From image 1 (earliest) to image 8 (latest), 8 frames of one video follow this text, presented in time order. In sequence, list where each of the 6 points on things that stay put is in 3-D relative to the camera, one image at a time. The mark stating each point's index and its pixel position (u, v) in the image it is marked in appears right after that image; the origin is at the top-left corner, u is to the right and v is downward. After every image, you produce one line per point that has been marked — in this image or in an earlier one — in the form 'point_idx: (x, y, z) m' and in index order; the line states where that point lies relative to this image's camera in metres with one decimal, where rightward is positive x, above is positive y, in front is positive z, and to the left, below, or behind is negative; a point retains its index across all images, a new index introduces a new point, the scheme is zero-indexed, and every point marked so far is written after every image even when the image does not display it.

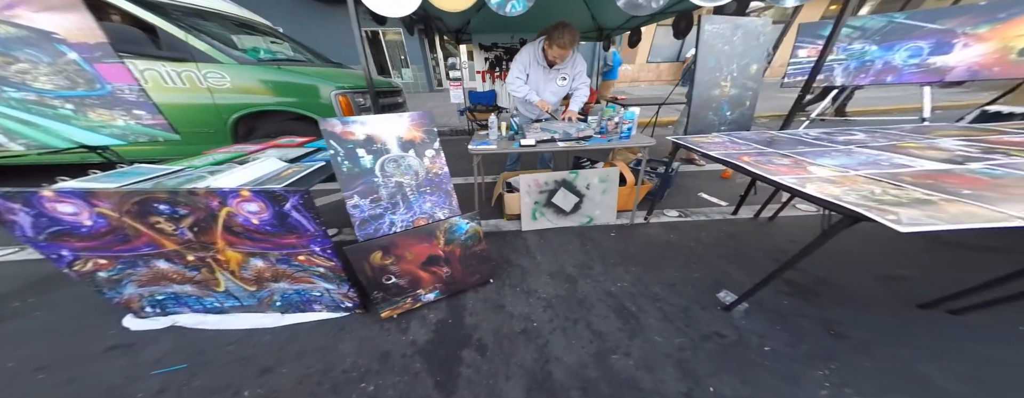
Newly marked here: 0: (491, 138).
0: (-0.1, +0.5, +2.0) m
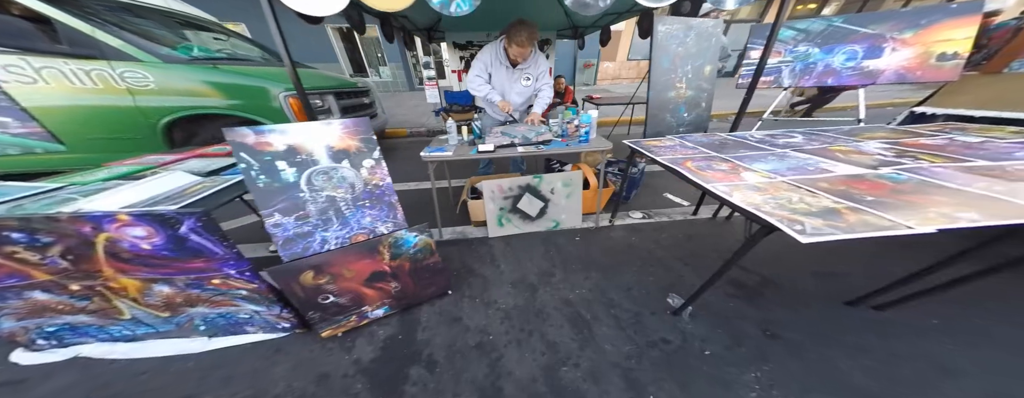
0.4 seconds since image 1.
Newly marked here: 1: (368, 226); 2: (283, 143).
0: (-0.4, +0.5, +1.9) m
1: (-0.8, -0.1, +1.3) m
2: (-1.0, +0.3, +1.1) m
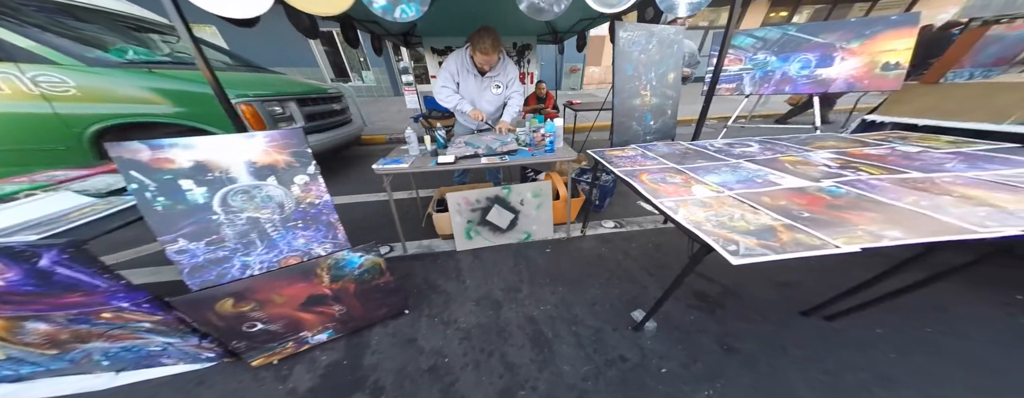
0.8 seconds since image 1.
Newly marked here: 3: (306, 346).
0: (-0.7, +0.3, +1.9) m
1: (-1.0, -0.2, +1.2) m
2: (-1.3, +0.2, +1.0) m
3: (-1.1, -0.8, +1.3) m
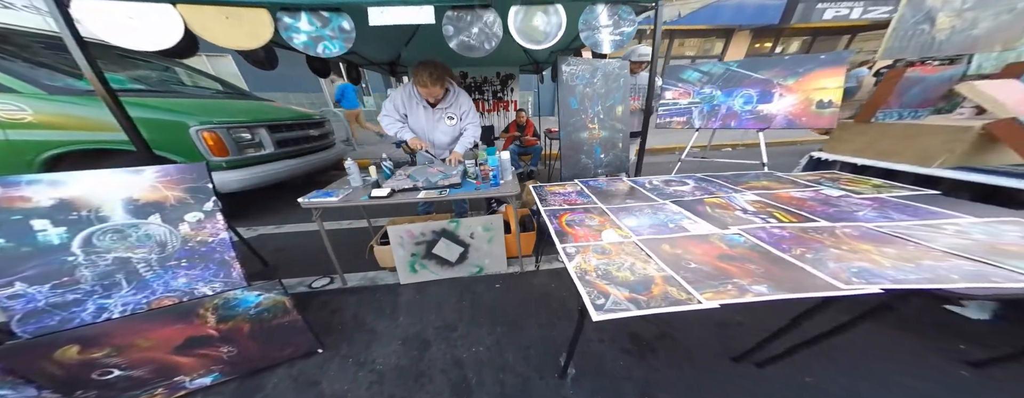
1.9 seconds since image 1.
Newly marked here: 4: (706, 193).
0: (-1.2, +0.1, +1.9) m
1: (-1.6, -0.4, +1.1) m
2: (-1.8, 0.0, +1.0) m
3: (-1.6, -1.0, +1.2) m
4: (+1.2, 0.0, +1.5) m
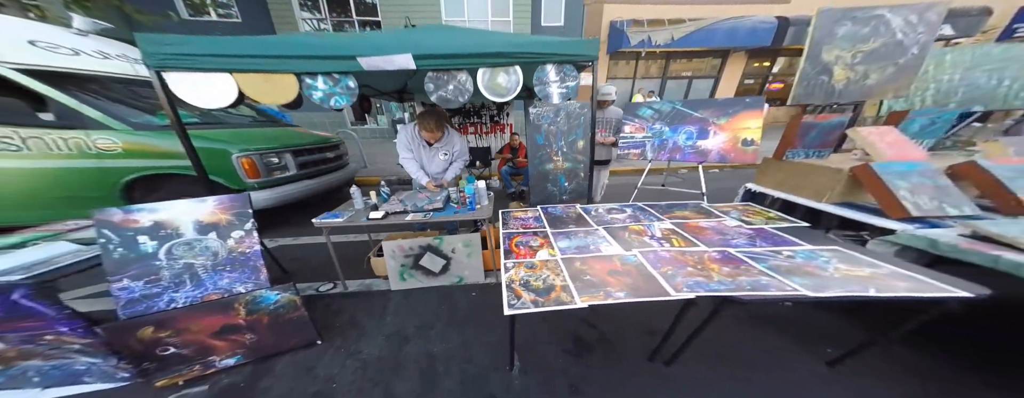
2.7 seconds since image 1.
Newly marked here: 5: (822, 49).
0: (-1.5, -0.1, +2.3) m
1: (-1.8, -0.6, +1.5) m
2: (-2.1, -0.1, +1.4) m
3: (-1.9, -1.1, +1.6) m
4: (+0.9, -0.2, +1.8) m
5: (+2.4, +1.2, +1.8) m
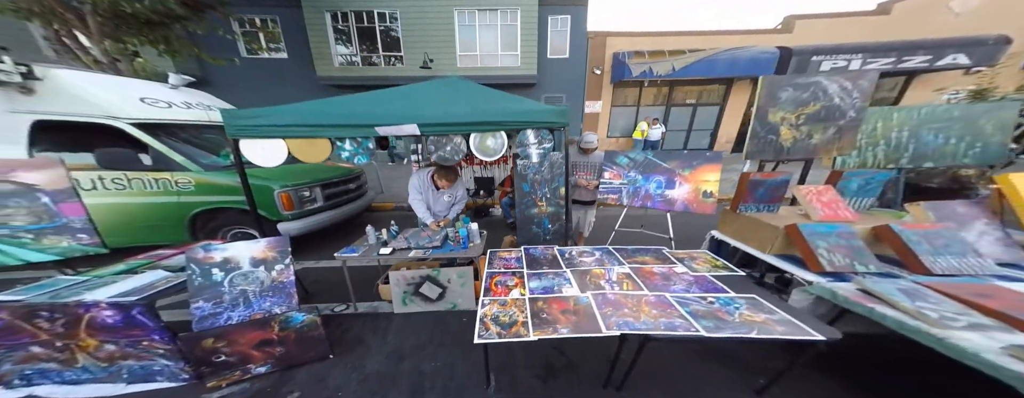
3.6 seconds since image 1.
0: (-1.6, -0.5, +2.7) m
1: (-2.0, -0.9, +2.0) m
2: (-2.3, -0.4, +1.9) m
3: (-2.1, -1.4, +2.0) m
4: (+0.8, -0.5, +2.1) m
5: (+2.2, +0.8, +2.1) m
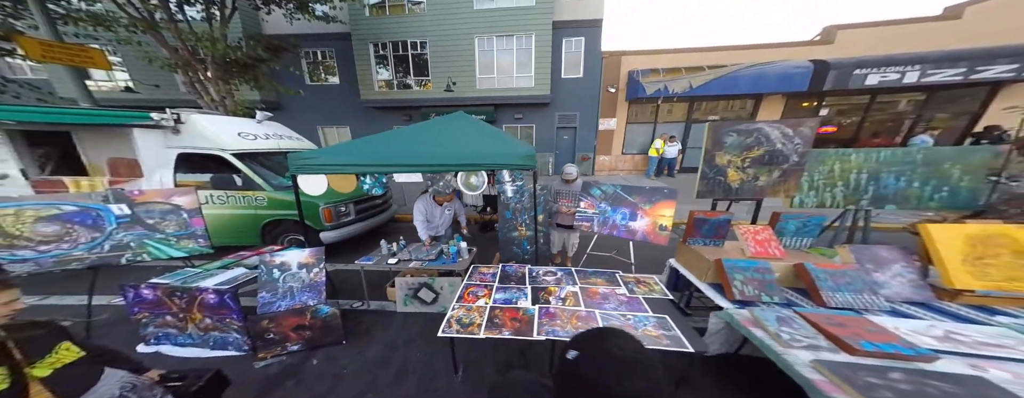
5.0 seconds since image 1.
0: (-1.8, -0.7, +3.4) m
1: (-2.3, -1.1, +2.7) m
2: (-2.6, -0.7, +2.6) m
3: (-2.4, -1.6, +2.7) m
4: (+0.5, -0.8, +2.5) m
5: (+2.0, +0.4, +2.3) m
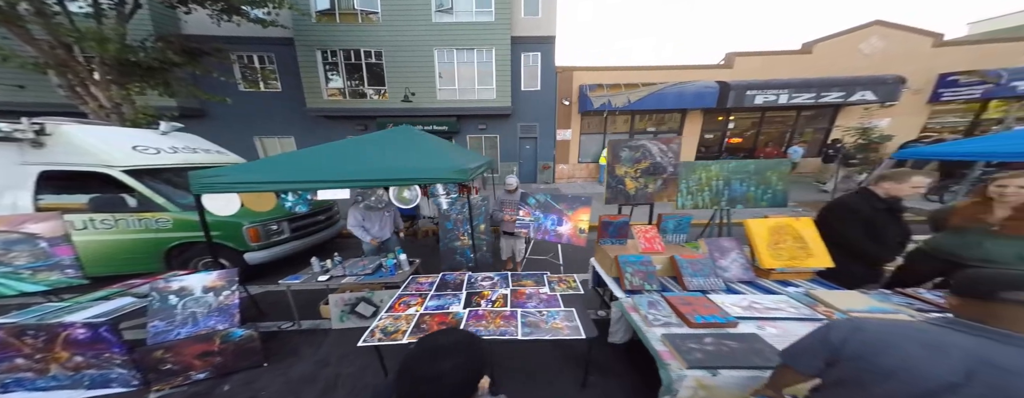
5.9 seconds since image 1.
0: (-2.7, -0.9, +3.2) m
1: (-3.0, -1.3, +2.4) m
2: (-3.3, -0.9, +2.4) m
3: (-3.1, -1.9, +2.4) m
4: (-0.2, -1.0, +2.6) m
5: (+1.2, +0.4, +2.7) m
